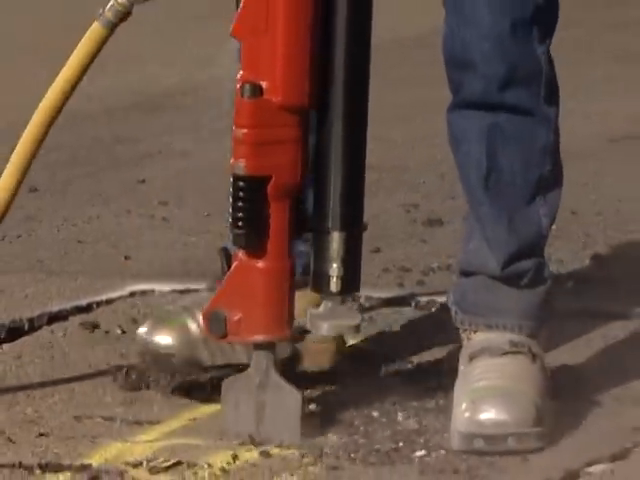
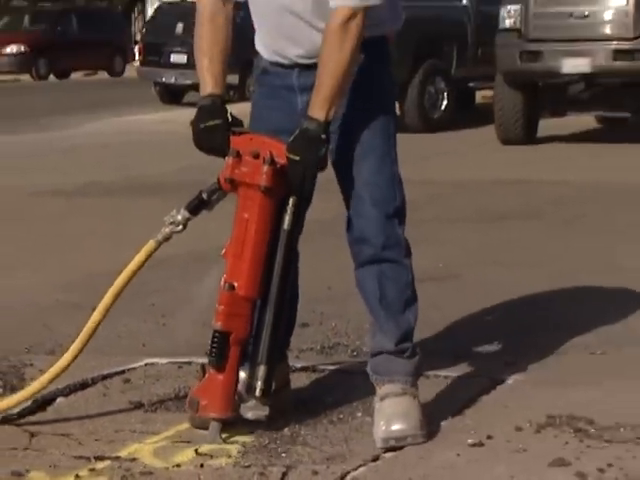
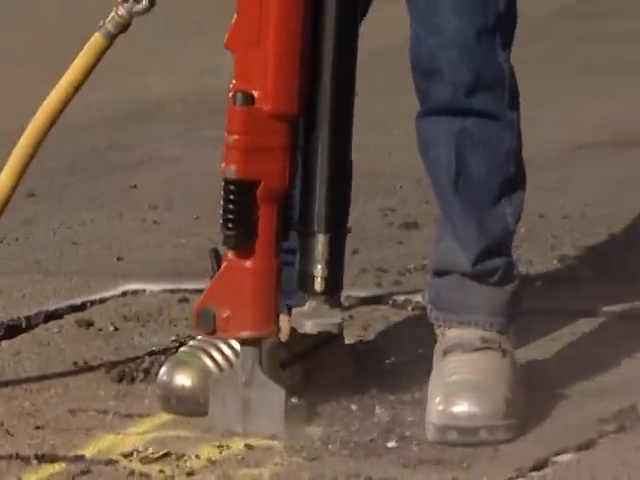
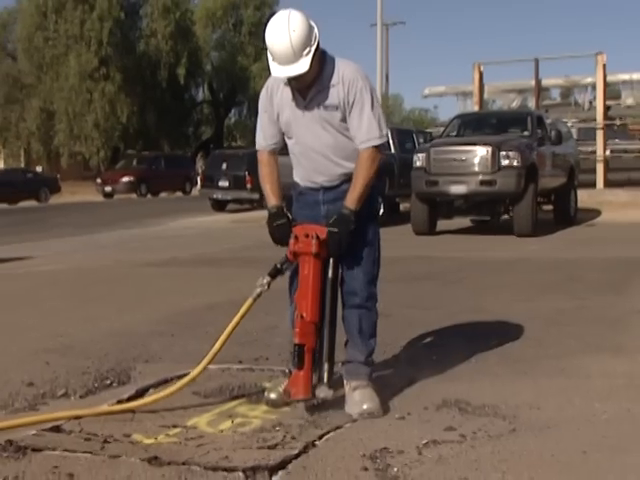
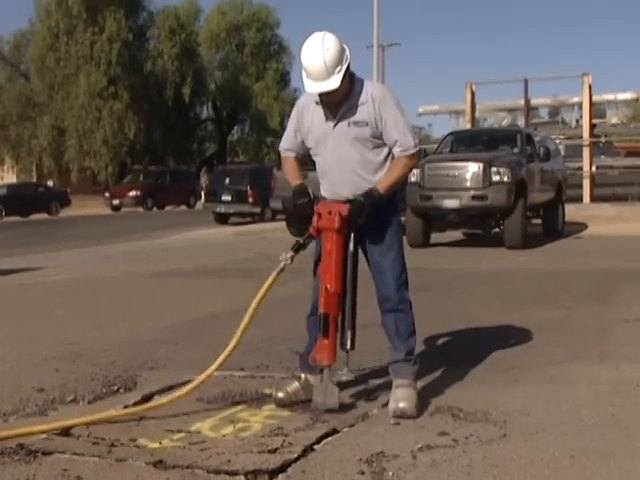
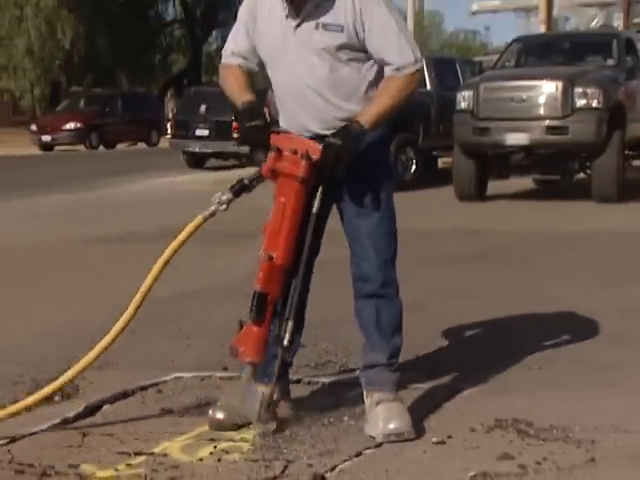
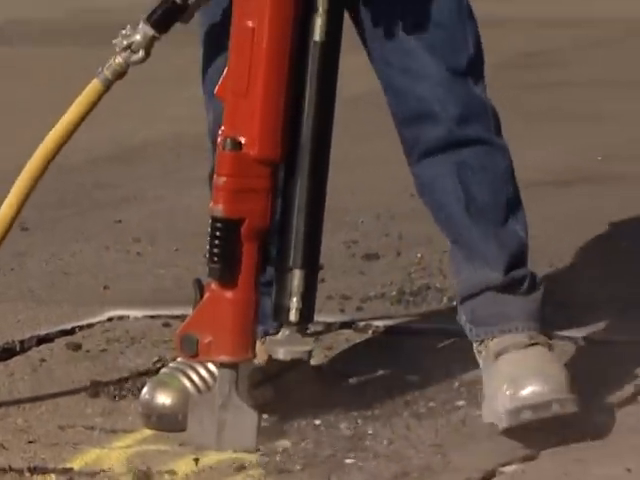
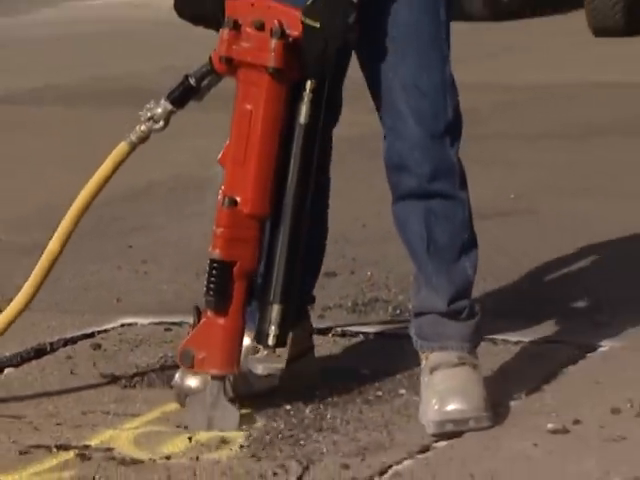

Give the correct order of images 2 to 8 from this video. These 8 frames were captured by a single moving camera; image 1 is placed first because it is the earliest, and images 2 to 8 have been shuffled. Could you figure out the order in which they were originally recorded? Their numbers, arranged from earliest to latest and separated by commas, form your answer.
3, 7, 8, 2, 6, 4, 5
